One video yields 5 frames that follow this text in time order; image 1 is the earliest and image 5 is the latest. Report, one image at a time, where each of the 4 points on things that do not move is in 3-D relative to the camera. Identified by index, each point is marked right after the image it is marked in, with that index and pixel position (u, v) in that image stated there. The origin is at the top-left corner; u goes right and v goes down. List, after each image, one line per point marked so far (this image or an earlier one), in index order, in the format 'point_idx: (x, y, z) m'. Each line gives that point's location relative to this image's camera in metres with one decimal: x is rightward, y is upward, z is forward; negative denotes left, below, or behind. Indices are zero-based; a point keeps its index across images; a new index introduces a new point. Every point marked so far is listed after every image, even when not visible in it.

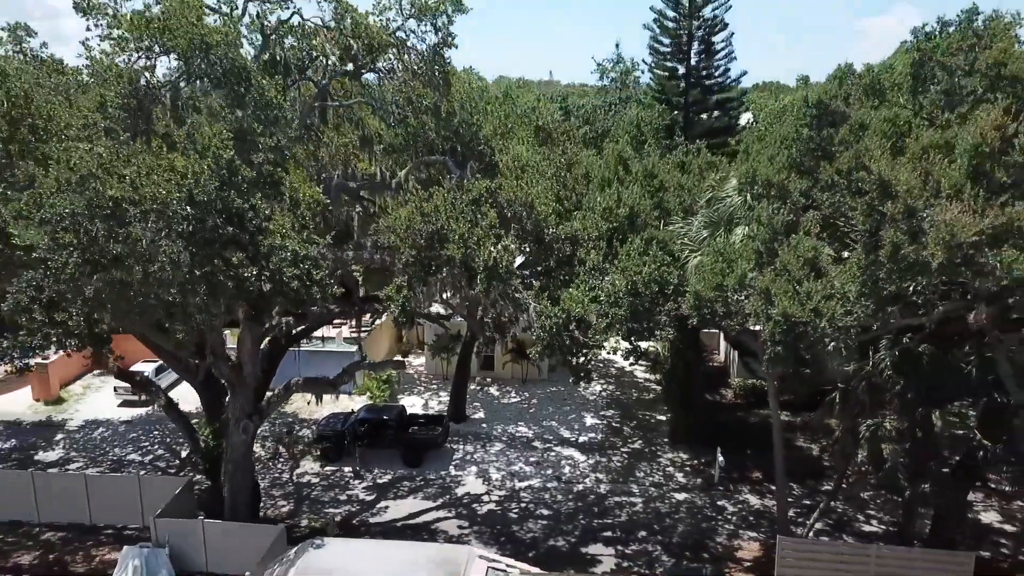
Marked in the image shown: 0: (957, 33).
0: (+5.2, +2.9, +9.6) m
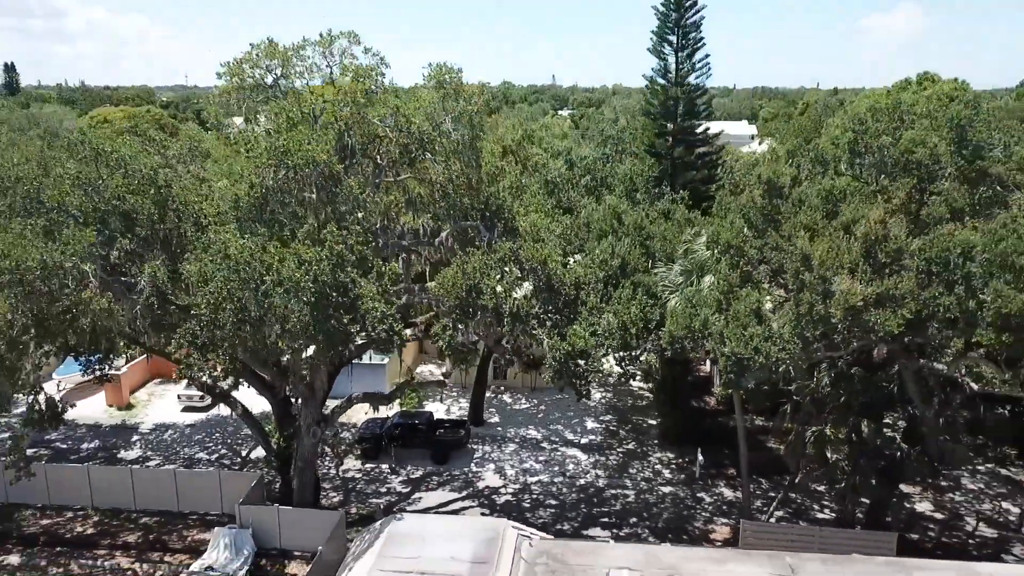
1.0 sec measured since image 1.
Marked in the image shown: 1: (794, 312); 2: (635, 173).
0: (+5.4, +2.4, +11.8) m
1: (+3.0, -0.3, +8.7) m
2: (+2.2, +2.1, +14.4) m
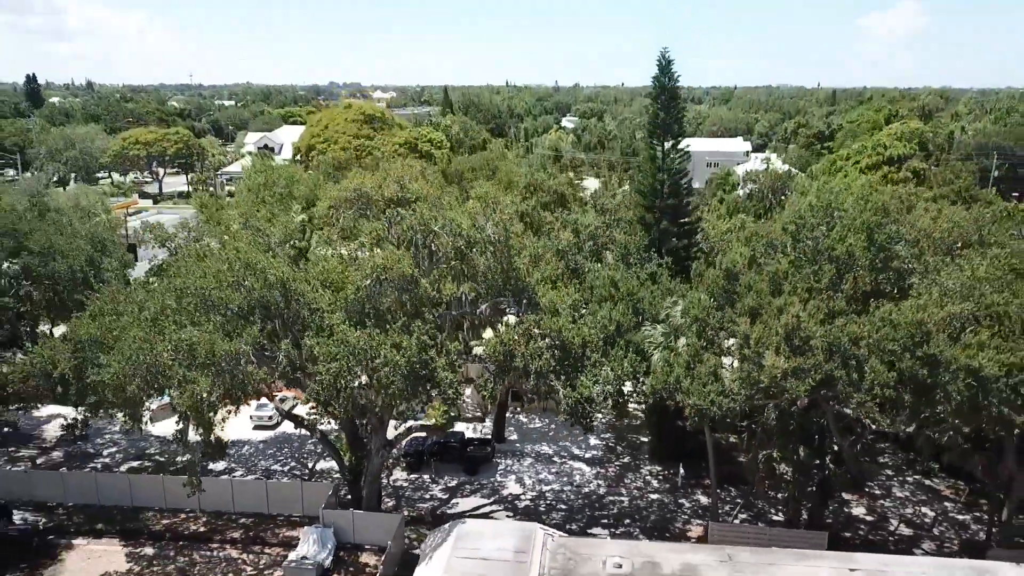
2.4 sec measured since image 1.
0: (+5.8, +1.4, +15.2) m
1: (+3.4, -1.3, +12.1) m
2: (+2.6, +1.1, +17.7) m
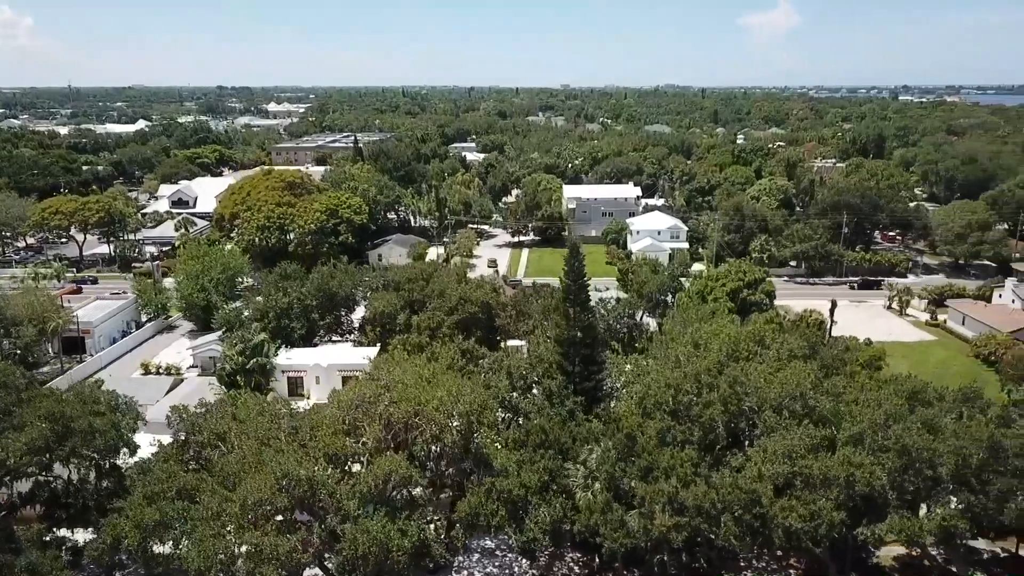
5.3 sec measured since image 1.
0: (+4.6, -2.2, +20.5) m
1: (+2.7, -5.0, +17.2) m
2: (+1.1, -2.7, +22.7) m
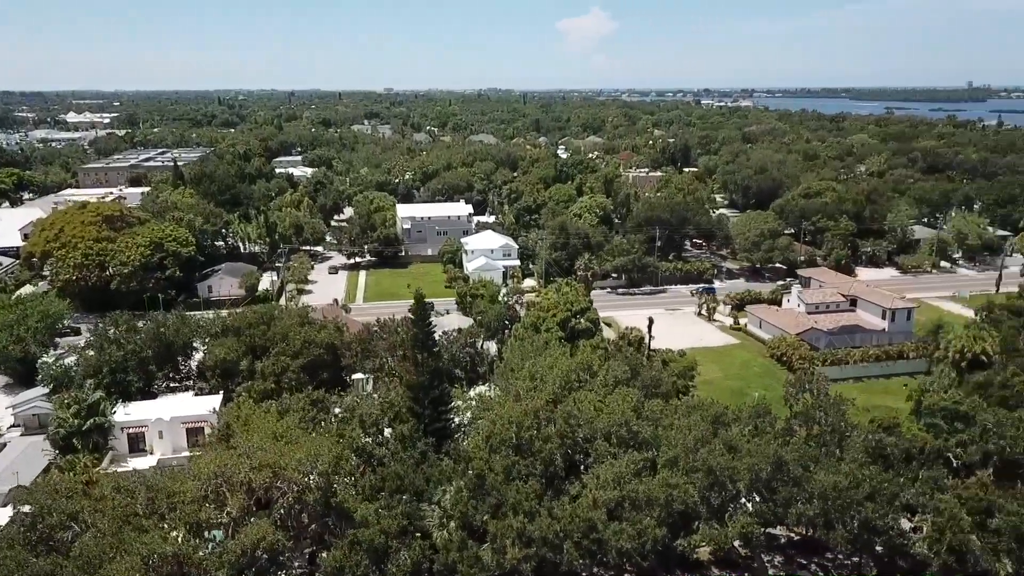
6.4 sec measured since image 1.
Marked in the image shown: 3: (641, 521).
0: (+0.6, -3.5, +22.7) m
1: (-0.5, -6.3, +19.0) m
2: (-3.3, -4.1, +24.1) m
3: (+3.1, -5.5, +19.1) m
